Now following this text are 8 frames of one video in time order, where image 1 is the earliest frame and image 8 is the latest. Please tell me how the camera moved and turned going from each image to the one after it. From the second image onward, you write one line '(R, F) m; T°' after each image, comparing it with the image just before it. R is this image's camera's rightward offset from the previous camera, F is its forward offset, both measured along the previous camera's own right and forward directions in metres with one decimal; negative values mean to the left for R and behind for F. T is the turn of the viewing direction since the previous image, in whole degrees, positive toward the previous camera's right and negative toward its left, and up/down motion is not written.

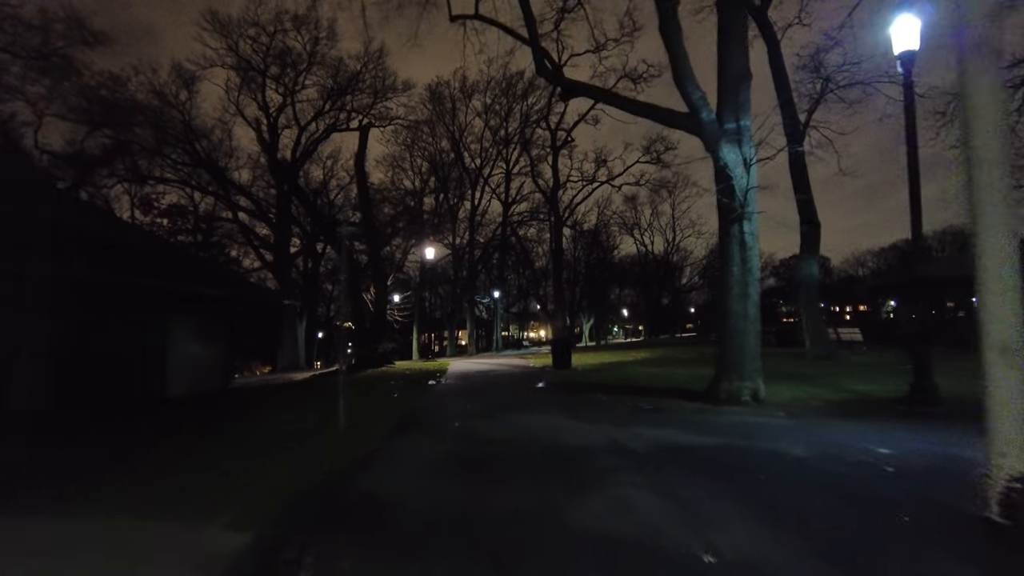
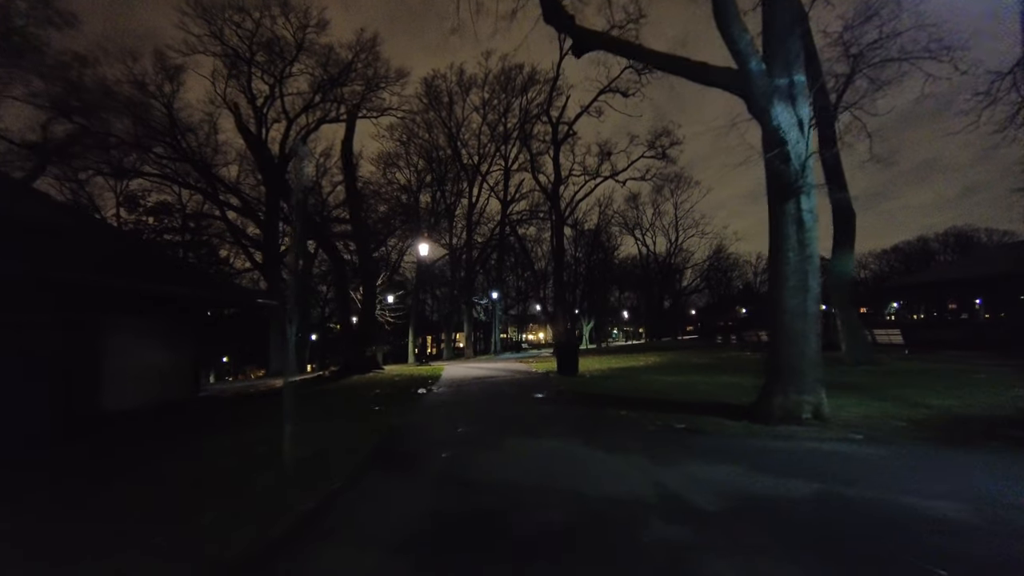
(-0.1, +1.9) m; 0°
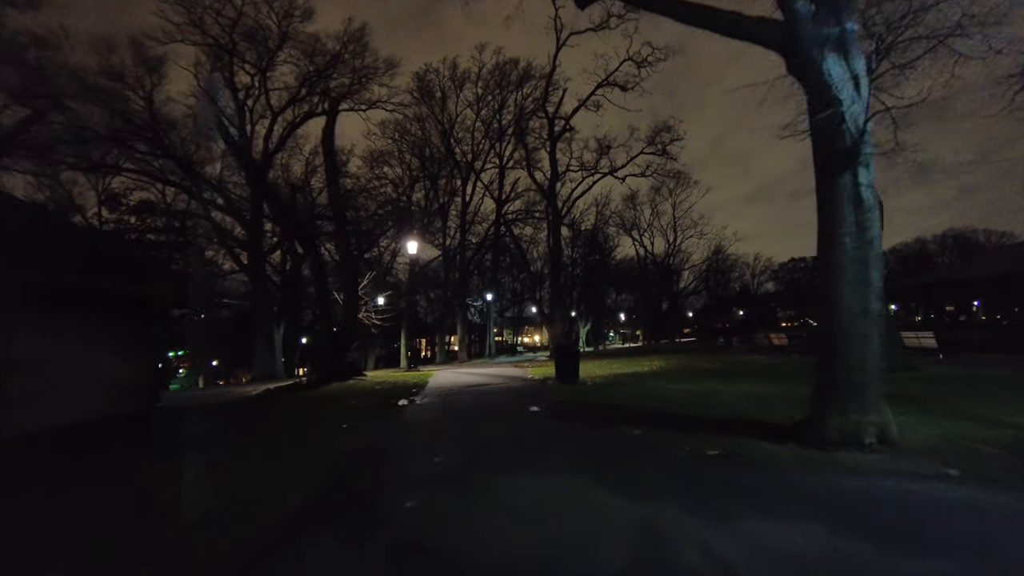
(0.0, +1.6) m; 0°
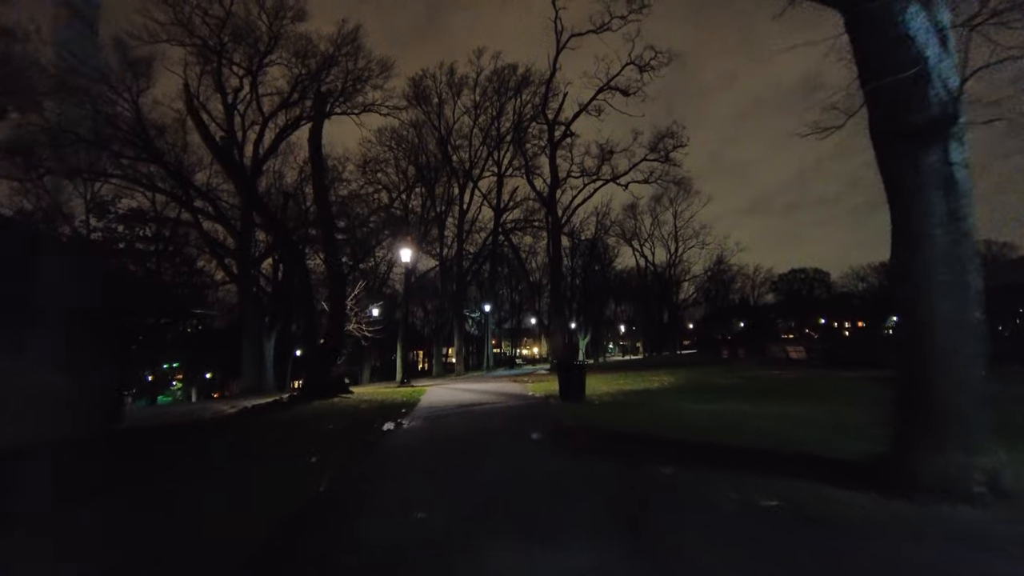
(0.0, +1.4) m; 0°
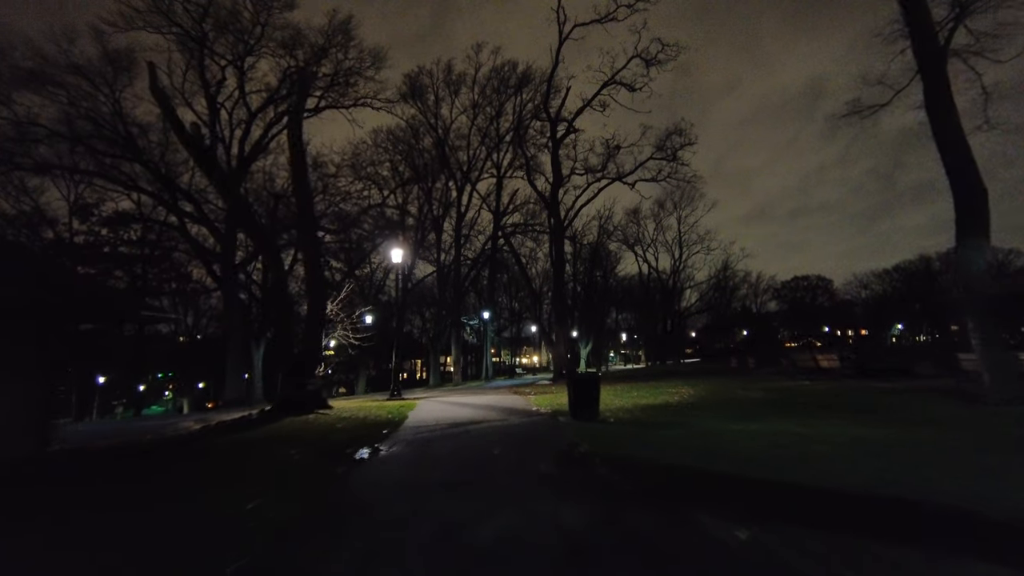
(0.0, +2.0) m; 0°
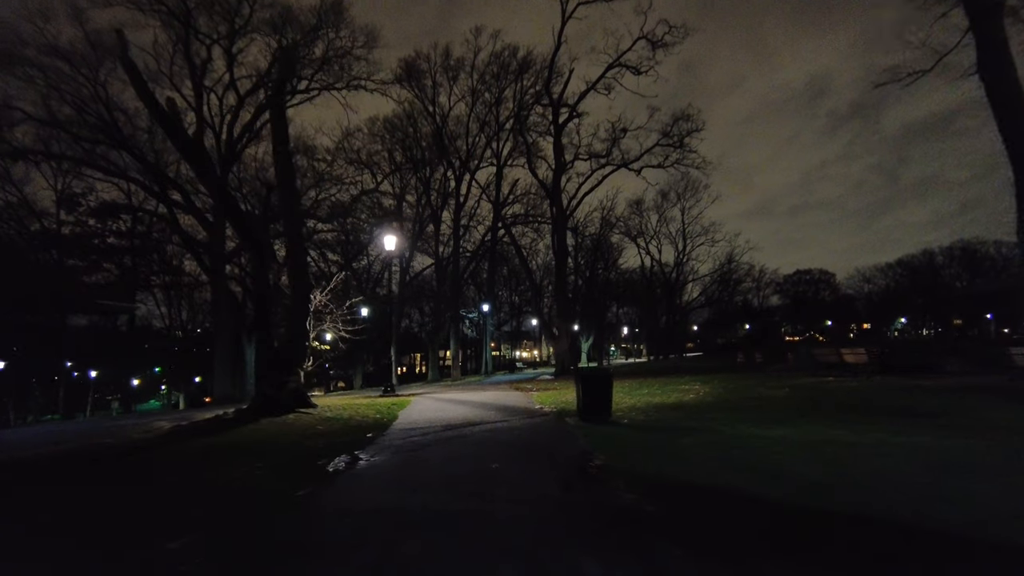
(0.0, +1.4) m; 0°
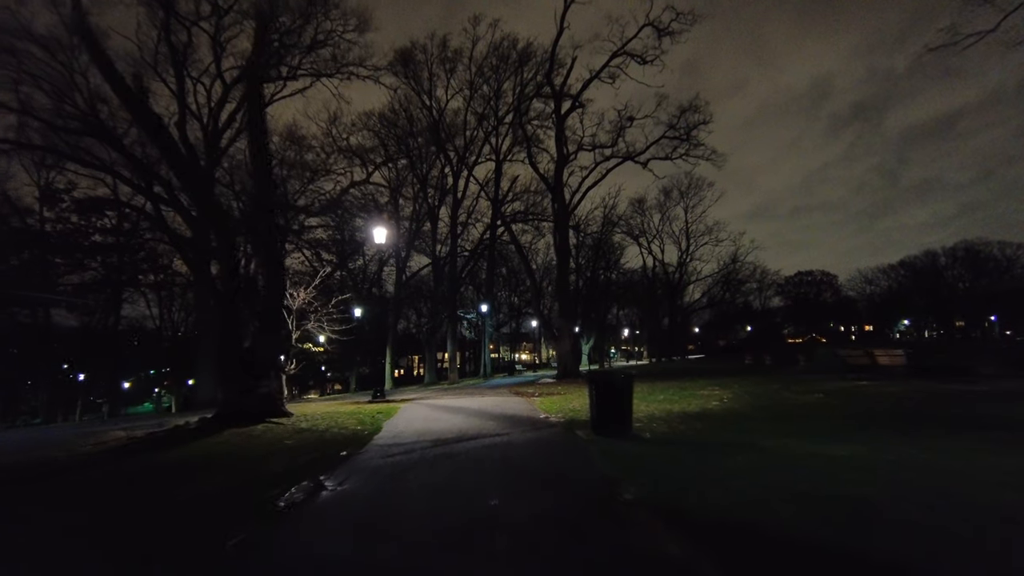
(0.0, +1.6) m; 0°
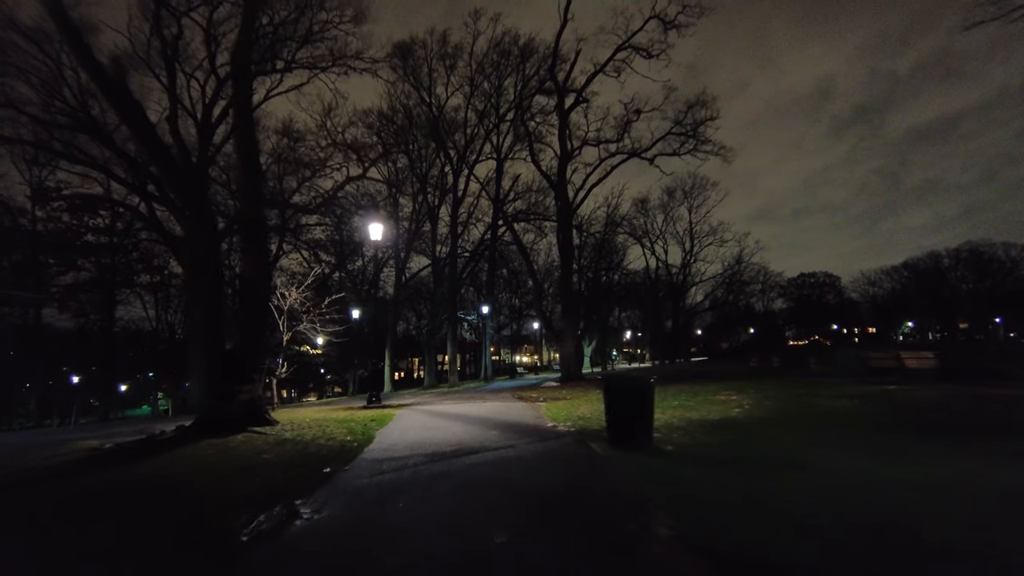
(-0.1, +1.0) m; 0°
